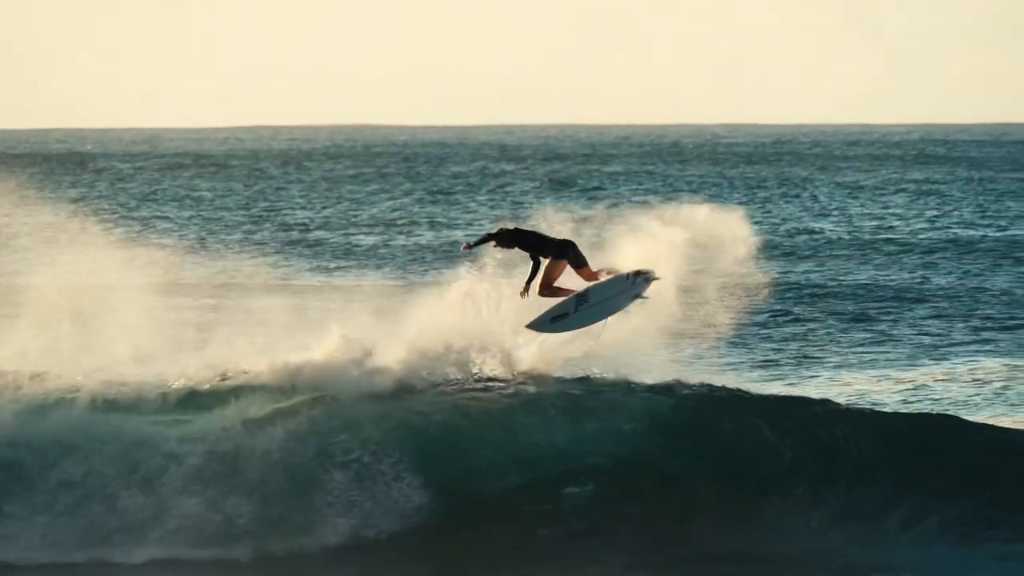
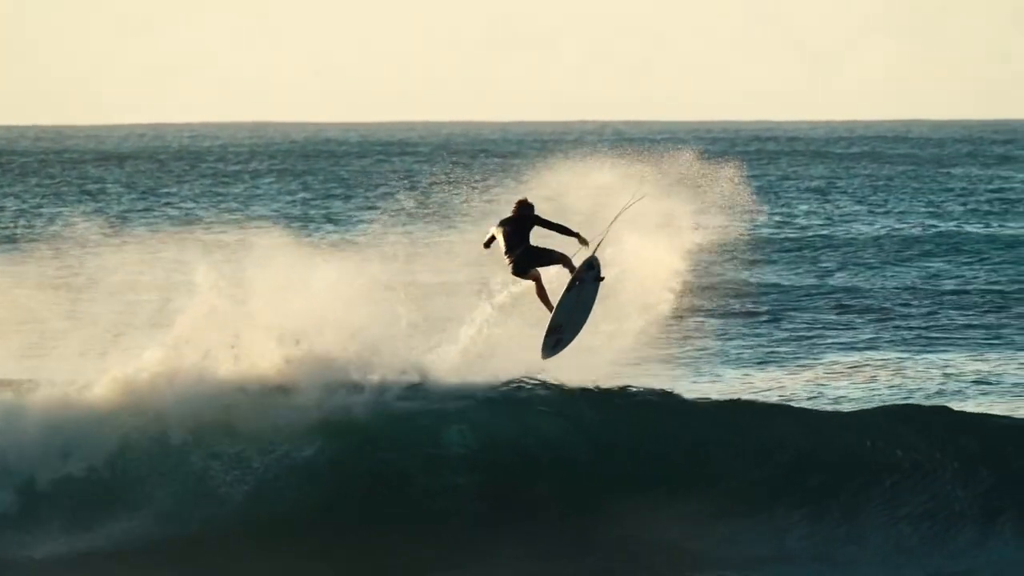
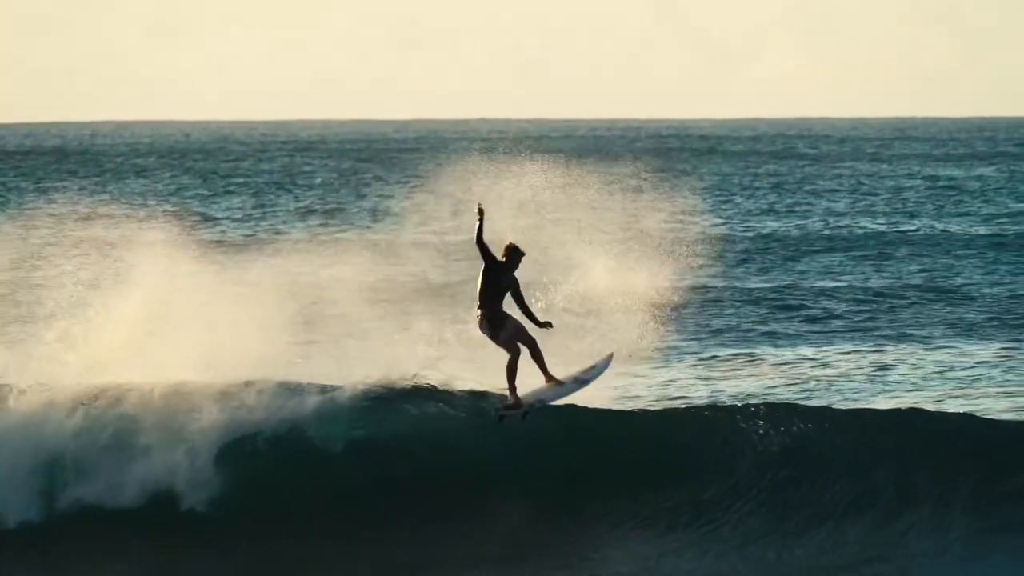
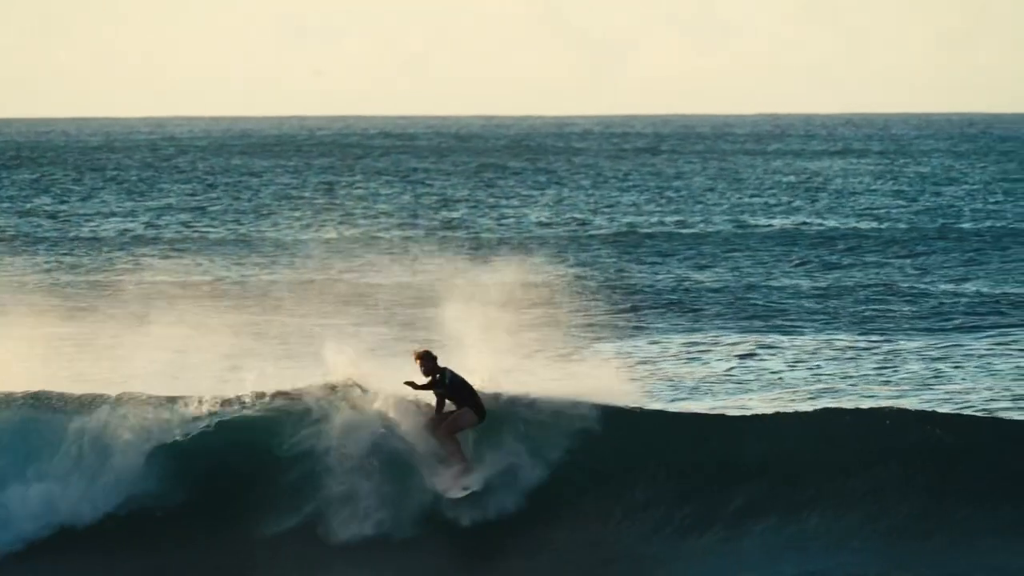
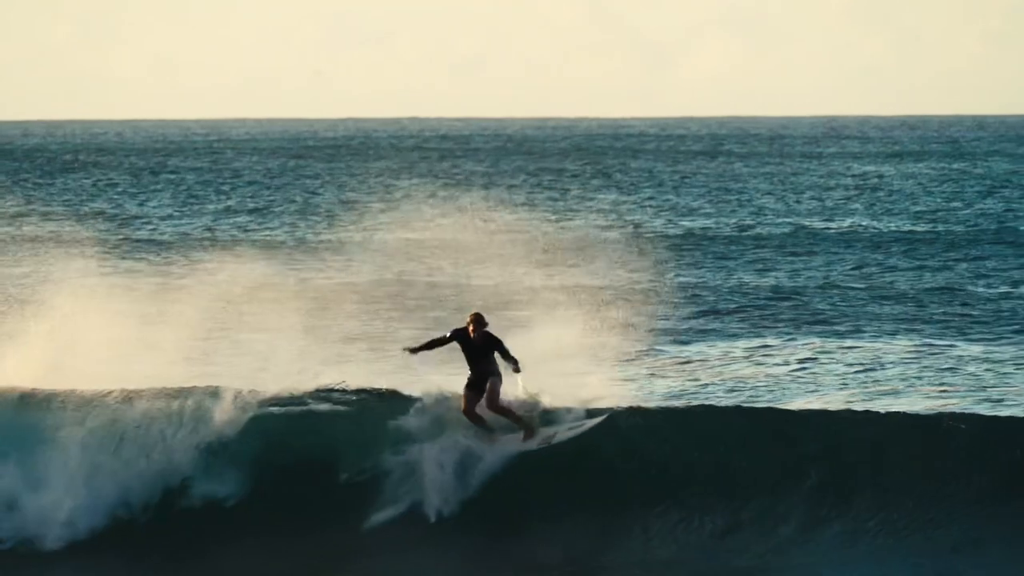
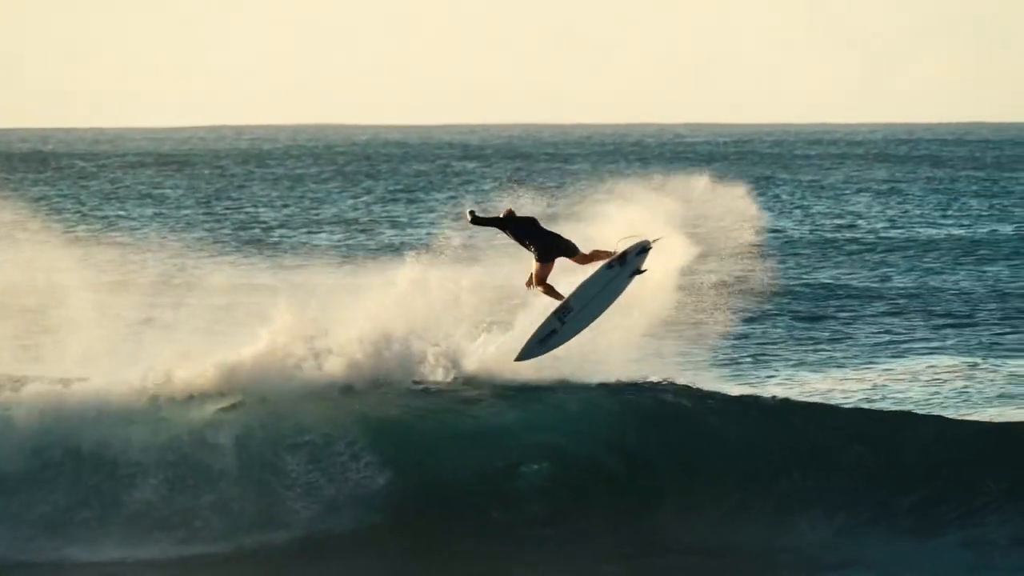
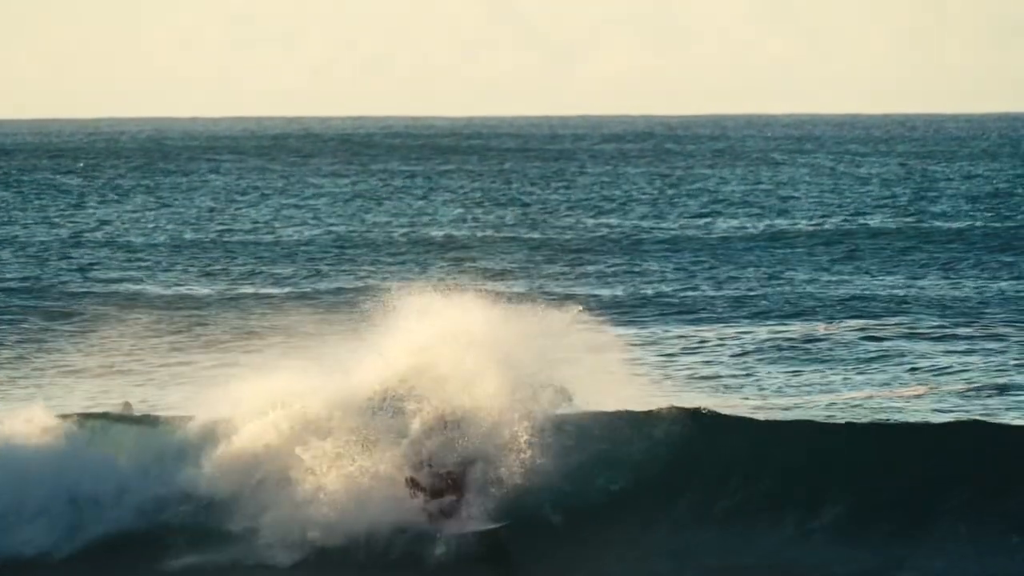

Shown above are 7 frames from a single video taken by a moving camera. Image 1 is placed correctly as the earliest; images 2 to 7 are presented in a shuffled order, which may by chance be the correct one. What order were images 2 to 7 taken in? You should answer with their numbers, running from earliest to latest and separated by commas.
6, 2, 3, 5, 4, 7
